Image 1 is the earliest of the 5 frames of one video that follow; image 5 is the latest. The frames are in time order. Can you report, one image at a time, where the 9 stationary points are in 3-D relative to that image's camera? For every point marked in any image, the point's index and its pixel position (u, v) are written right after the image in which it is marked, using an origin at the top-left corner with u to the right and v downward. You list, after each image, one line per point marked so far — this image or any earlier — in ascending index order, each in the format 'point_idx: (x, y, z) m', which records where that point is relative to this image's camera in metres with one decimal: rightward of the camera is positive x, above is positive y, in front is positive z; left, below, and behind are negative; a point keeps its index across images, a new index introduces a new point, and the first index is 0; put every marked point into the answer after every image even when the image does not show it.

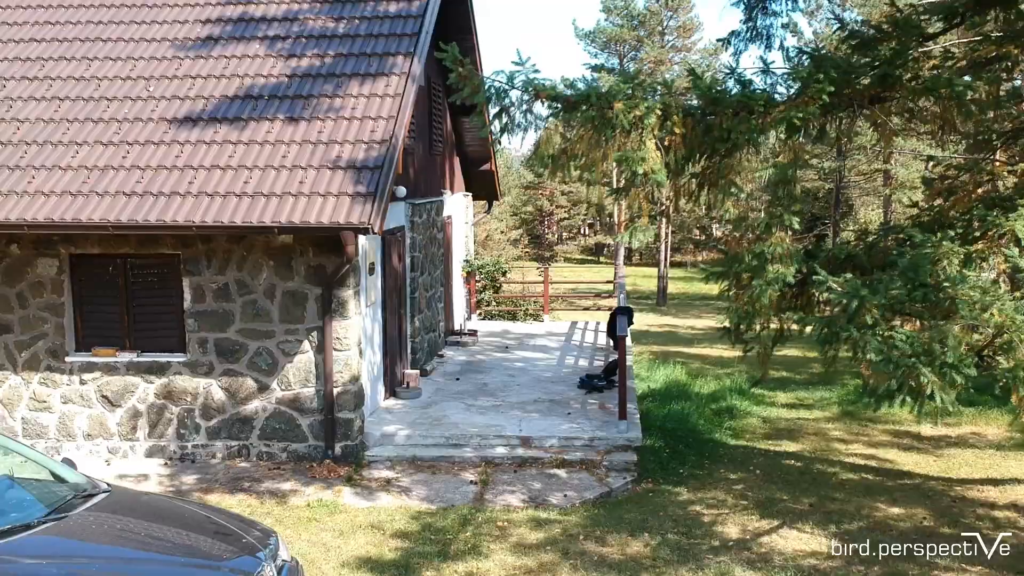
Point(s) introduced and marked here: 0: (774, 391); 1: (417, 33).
0: (+2.8, -1.1, +12.6) m
1: (-0.8, +2.0, +9.3) m
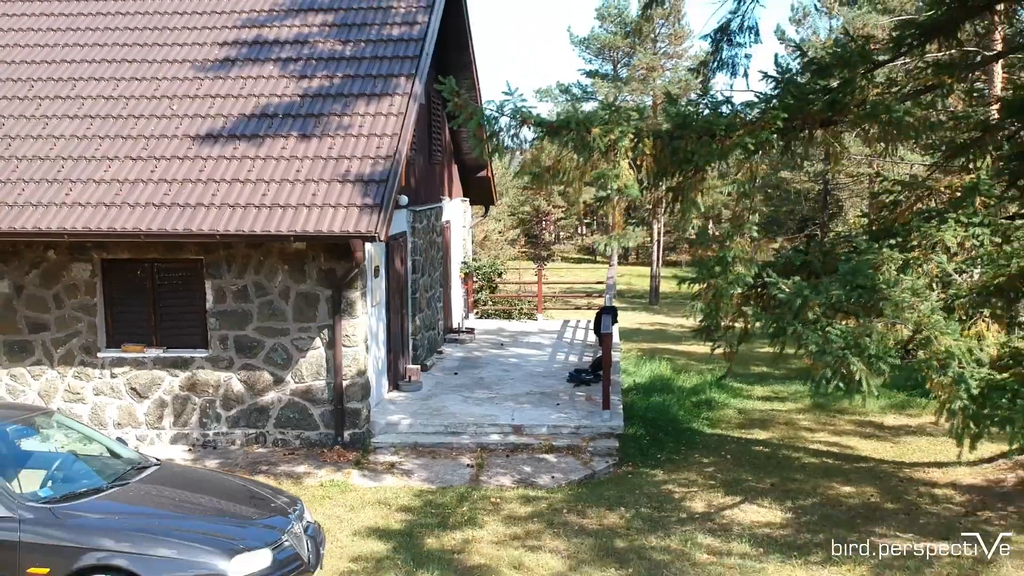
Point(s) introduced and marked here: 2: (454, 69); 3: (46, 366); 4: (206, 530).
0: (+2.8, -1.1, +13.4) m
1: (-0.8, +2.0, +10.1) m
2: (-0.6, +2.5, +12.7) m
3: (-3.9, -0.7, +9.7) m
4: (-1.3, -1.0, +4.9) m
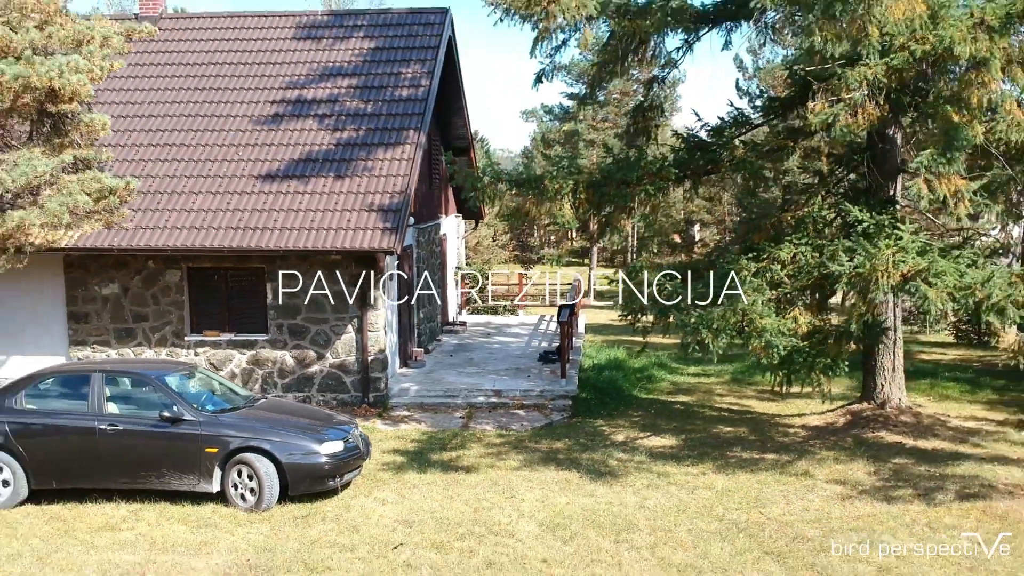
0: (+2.5, -1.1, +16.8) m
1: (-1.0, +2.0, +13.5) m
2: (-0.9, +2.5, +16.0) m
3: (-4.1, -0.7, +13.1) m
4: (-1.5, -1.0, +8.2) m
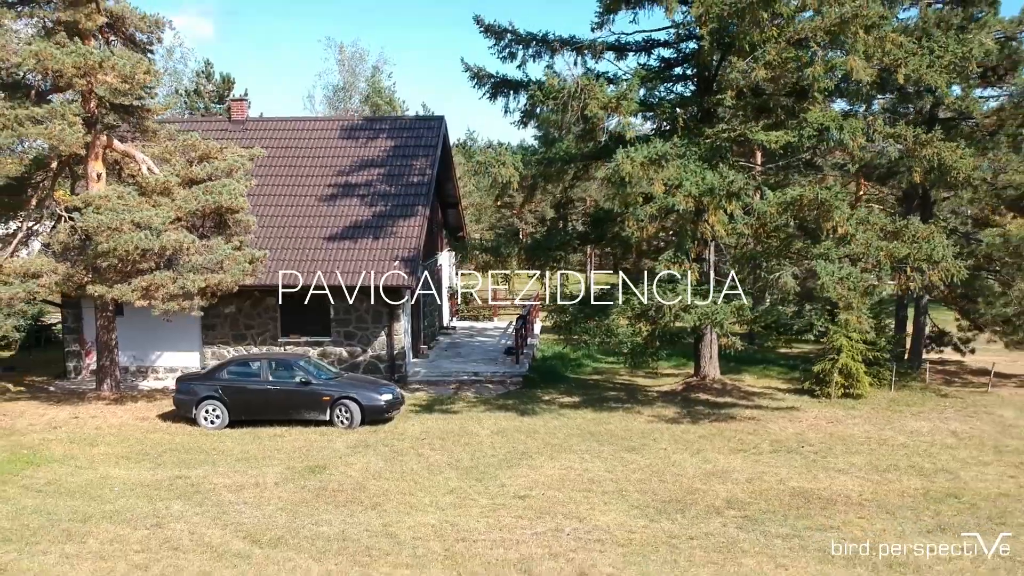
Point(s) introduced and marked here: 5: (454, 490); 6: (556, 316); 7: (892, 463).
0: (+2.0, -1.4, +24.3) m
1: (-1.5, +1.7, +21.0) m
2: (-1.4, +2.2, +23.5) m
3: (-4.6, -1.0, +20.5) m
4: (-1.9, -1.3, +15.7) m
5: (-0.6, -1.9, +11.1) m
6: (+0.7, -0.4, +18.1) m
7: (+4.1, -1.9, +12.6) m
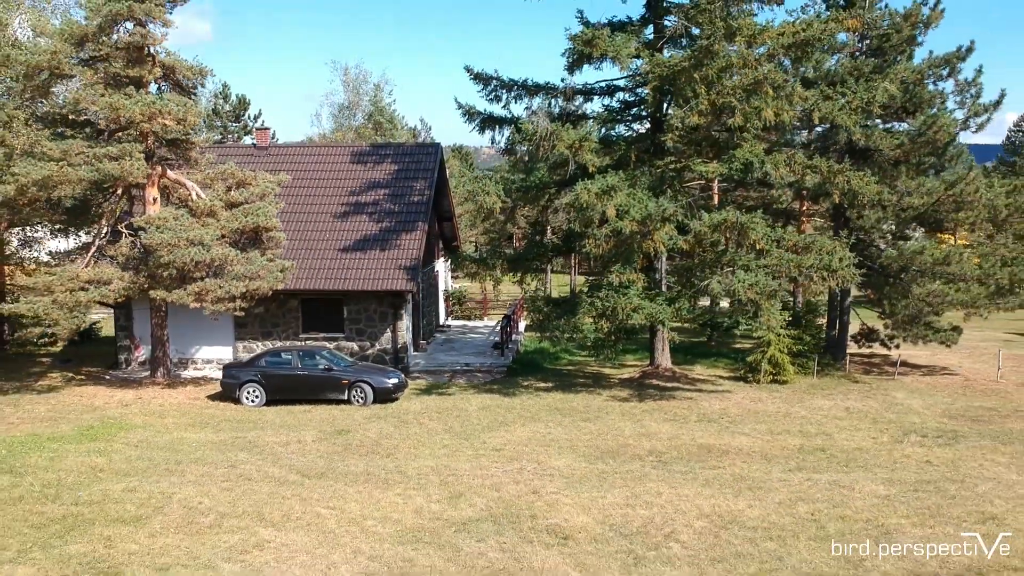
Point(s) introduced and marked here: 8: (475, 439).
0: (+1.7, -1.5, +28.0) m
1: (-1.8, +1.6, +24.7) m
2: (-1.7, +2.1, +27.2) m
3: (-4.9, -1.1, +24.2) m
4: (-2.2, -1.4, +19.4) m
5: (-0.8, -2.0, +14.8) m
6: (+0.4, -0.5, +21.8) m
7: (+3.8, -2.0, +16.3) m
8: (-0.5, -2.0, +15.1) m
